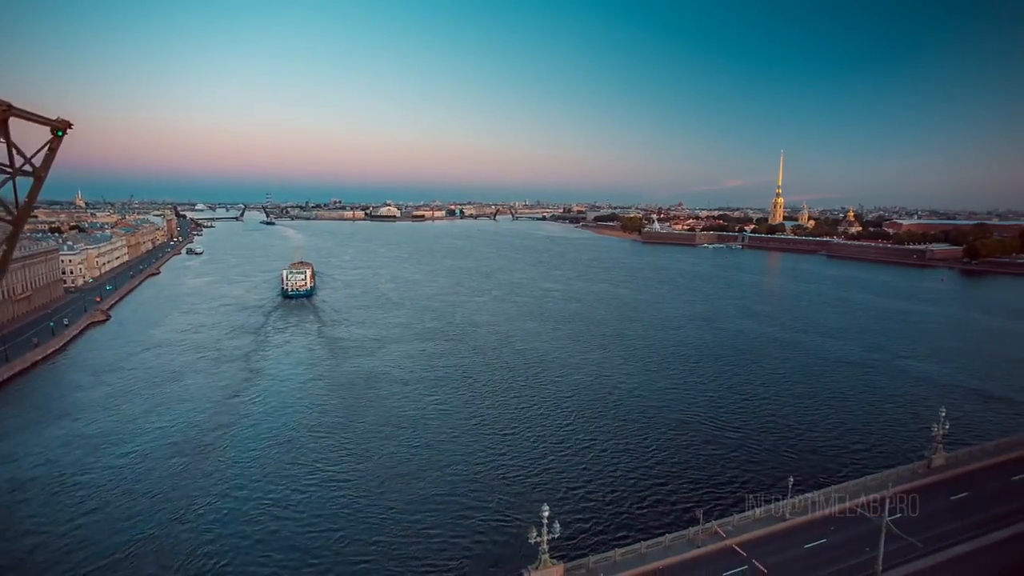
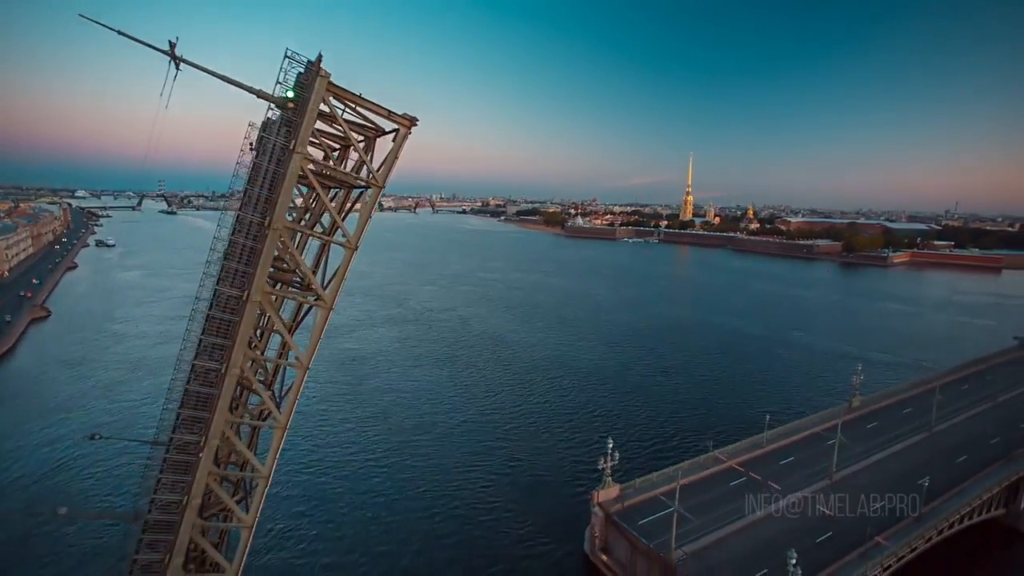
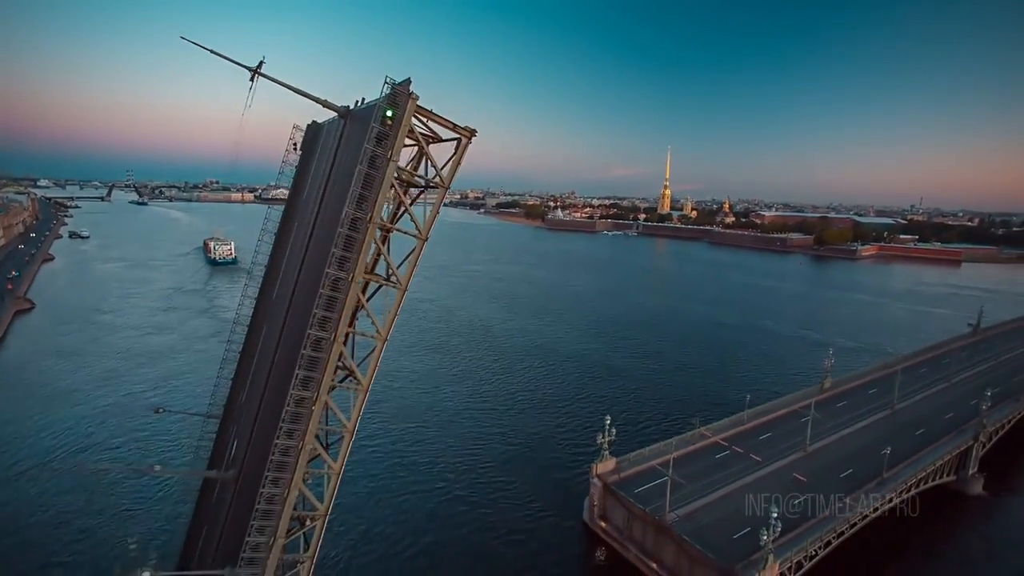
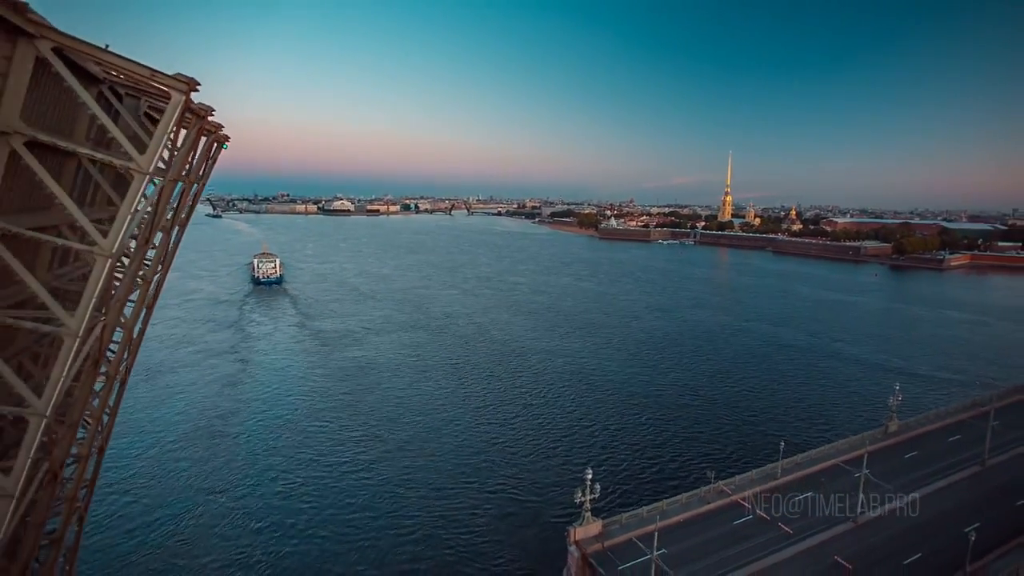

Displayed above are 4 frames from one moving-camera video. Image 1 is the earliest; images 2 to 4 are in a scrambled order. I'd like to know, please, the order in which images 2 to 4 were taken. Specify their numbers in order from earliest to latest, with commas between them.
4, 2, 3
